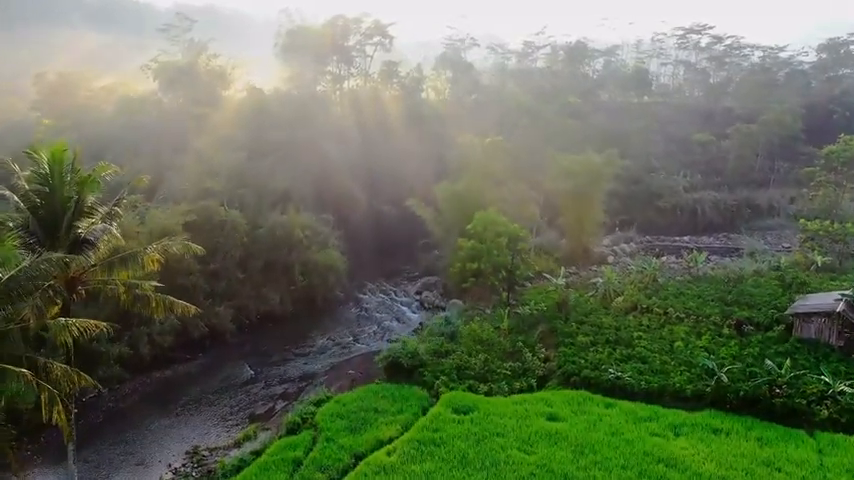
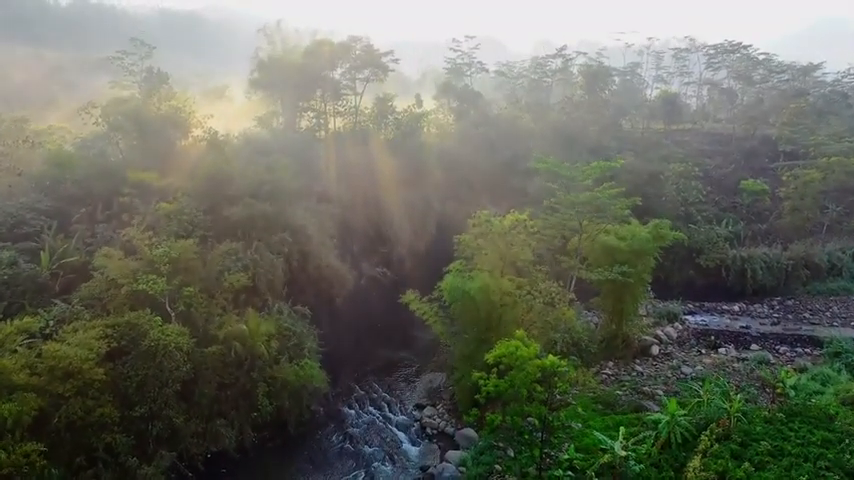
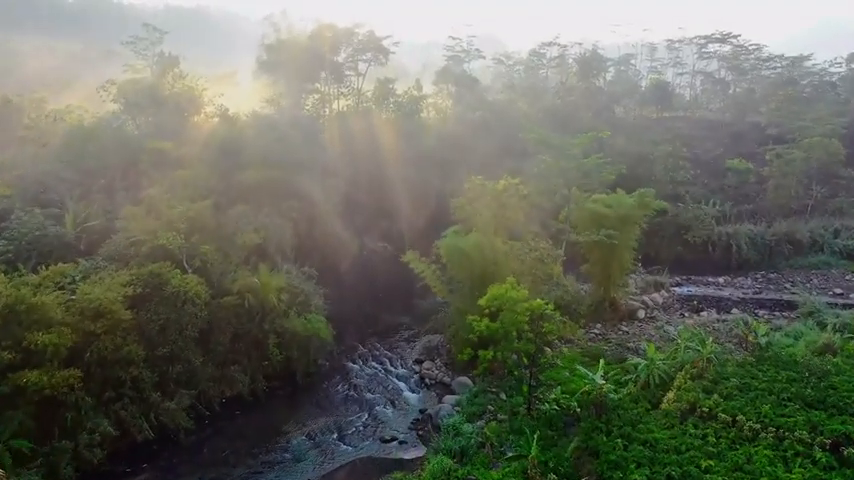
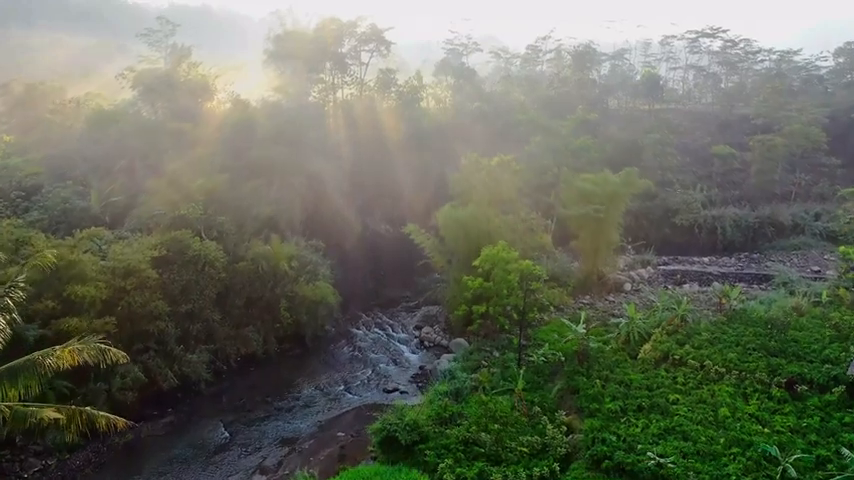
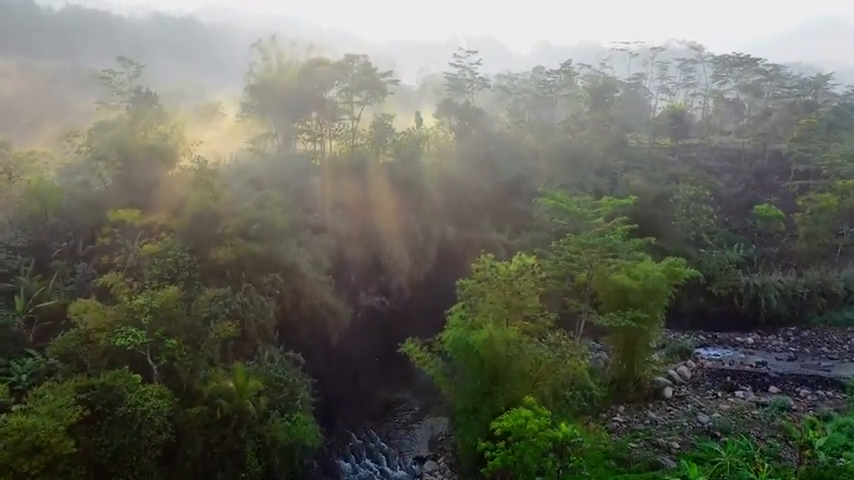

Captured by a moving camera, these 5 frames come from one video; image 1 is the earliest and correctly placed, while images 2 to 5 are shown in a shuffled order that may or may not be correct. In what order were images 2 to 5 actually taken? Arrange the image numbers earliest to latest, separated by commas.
4, 3, 2, 5
